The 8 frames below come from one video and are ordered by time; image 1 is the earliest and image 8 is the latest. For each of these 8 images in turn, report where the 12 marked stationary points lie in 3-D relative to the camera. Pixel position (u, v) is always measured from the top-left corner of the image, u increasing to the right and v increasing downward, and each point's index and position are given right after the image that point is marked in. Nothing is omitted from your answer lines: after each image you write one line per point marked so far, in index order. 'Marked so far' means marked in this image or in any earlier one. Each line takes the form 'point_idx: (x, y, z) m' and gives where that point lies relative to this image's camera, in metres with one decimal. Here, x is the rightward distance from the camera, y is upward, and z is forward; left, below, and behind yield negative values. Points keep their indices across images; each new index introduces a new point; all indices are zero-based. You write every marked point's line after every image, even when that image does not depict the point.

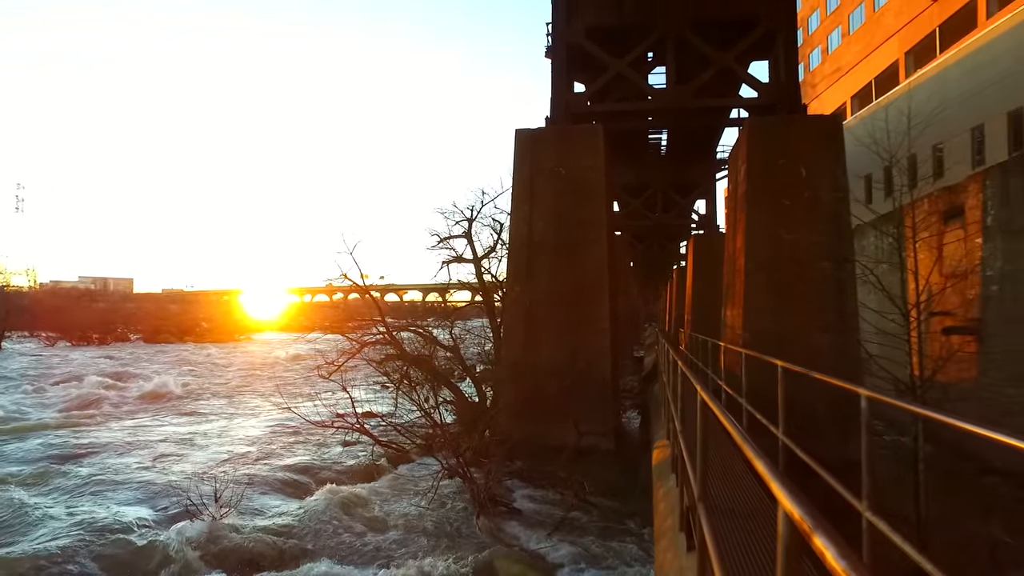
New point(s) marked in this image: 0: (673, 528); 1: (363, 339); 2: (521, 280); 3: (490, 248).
0: (+1.1, -1.7, +4.8) m
1: (-2.9, -1.0, +13.4) m
2: (0.0, +0.1, +9.7) m
3: (-0.5, +1.0, +16.3) m
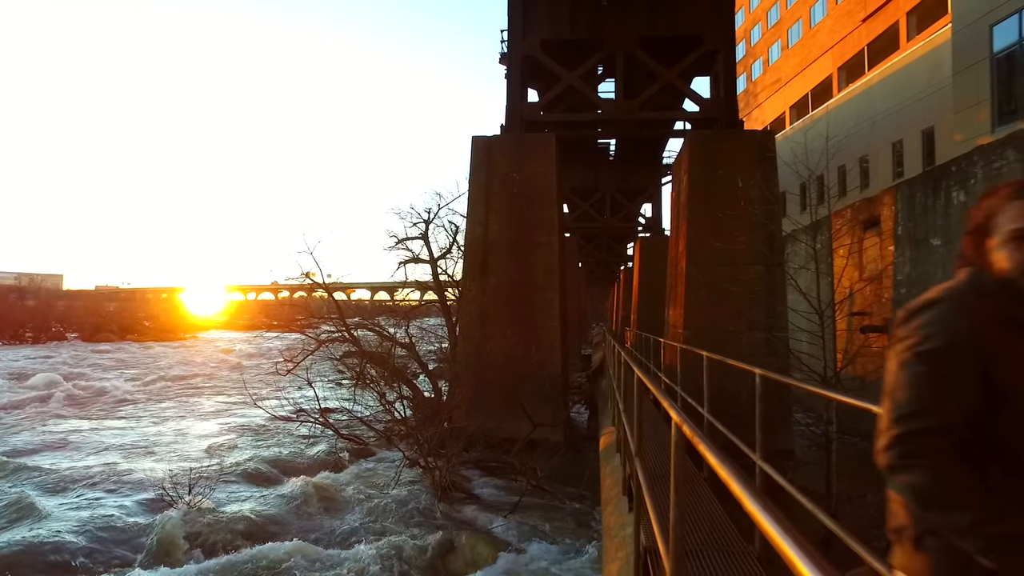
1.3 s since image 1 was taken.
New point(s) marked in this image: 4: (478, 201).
0: (+0.9, -1.7, +5.7) m
1: (-3.8, -1.0, +13.9) m
2: (-0.6, +0.1, +10.5) m
3: (-1.6, +1.0, +17.0) m
4: (-0.6, +1.3, +10.7) m
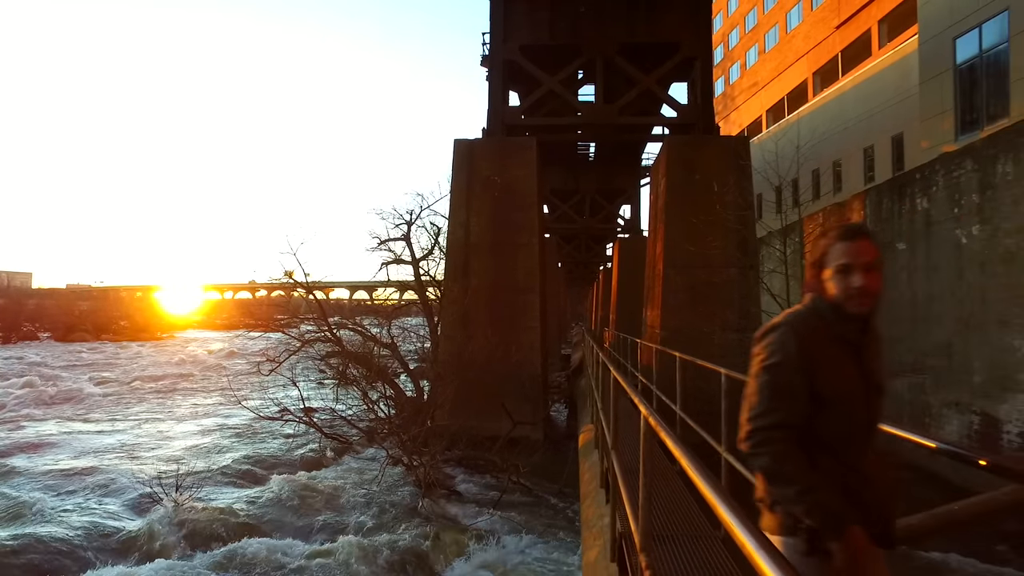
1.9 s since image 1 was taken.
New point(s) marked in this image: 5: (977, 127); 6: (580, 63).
0: (+0.7, -1.7, +6.0) m
1: (-4.2, -1.0, +14.0) m
2: (-0.9, +0.1, +10.7) m
3: (-2.1, +1.0, +17.2) m
4: (-0.8, +1.3, +10.9) m
5: (+10.6, +3.7, +15.9) m
6: (+1.4, +4.6, +14.0) m
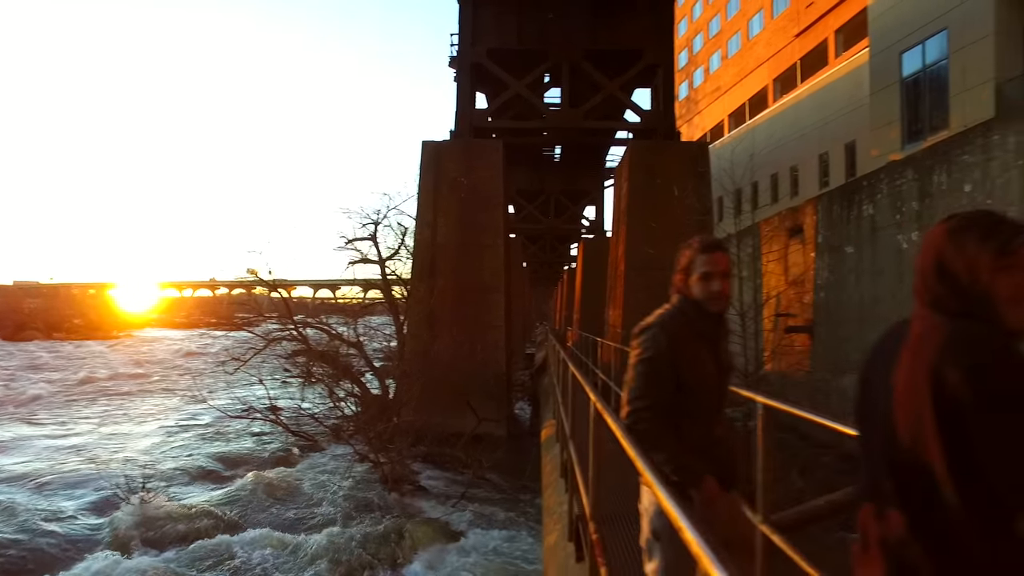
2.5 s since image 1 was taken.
0: (+0.4, -1.7, +6.3) m
1: (-4.9, -1.0, +14.1) m
2: (-1.4, +0.1, +11.0) m
3: (-2.9, +1.0, +17.4) m
4: (-1.4, +1.3, +11.2) m
5: (+9.8, +3.6, +16.7) m
6: (+0.7, +4.6, +14.4) m
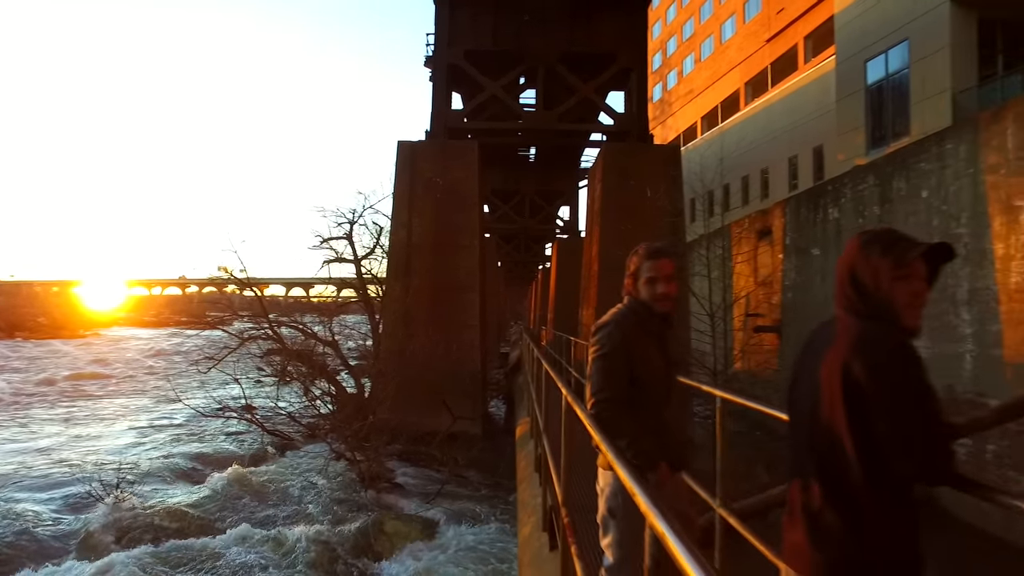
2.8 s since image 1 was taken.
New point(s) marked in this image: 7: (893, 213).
0: (+0.2, -1.7, +6.5) m
1: (-5.4, -0.9, +14.1) m
2: (-1.8, +0.1, +11.1) m
3: (-3.6, +1.0, +17.4) m
4: (-1.8, +1.3, +11.3) m
5: (+9.2, +3.6, +17.2) m
6: (+0.2, +4.6, +14.5) m
7: (+5.6, +1.1, +10.2) m
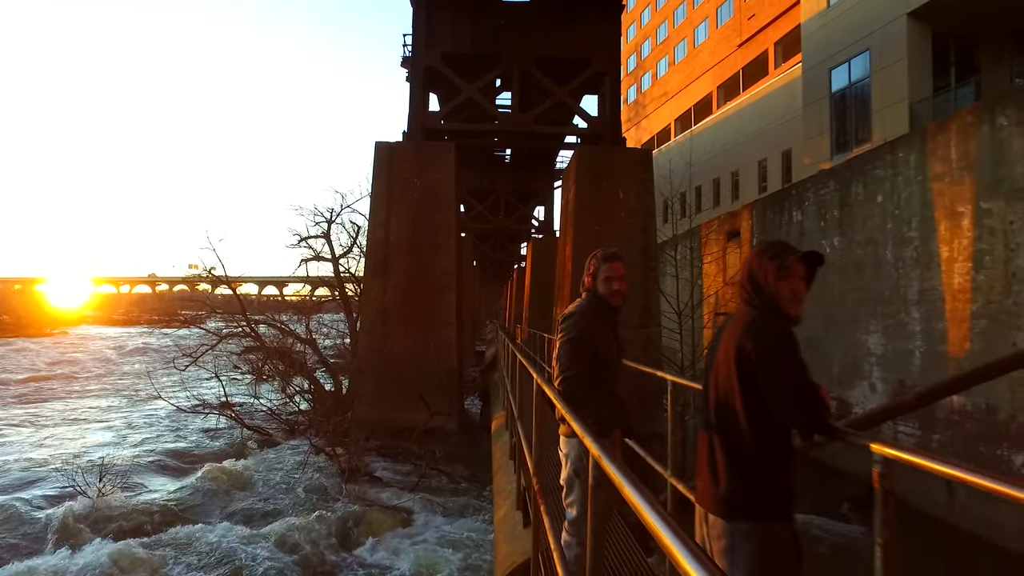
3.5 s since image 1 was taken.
0: (-0.1, -1.7, +6.8) m
1: (-5.9, -0.9, +14.2) m
2: (-2.2, +0.2, +11.4) m
3: (-4.2, +1.0, +17.6) m
4: (-2.2, +1.4, +11.6) m
5: (+8.6, +3.6, +17.8) m
6: (-0.3, +4.6, +14.9) m
7: (+5.2, +1.1, +10.8) m
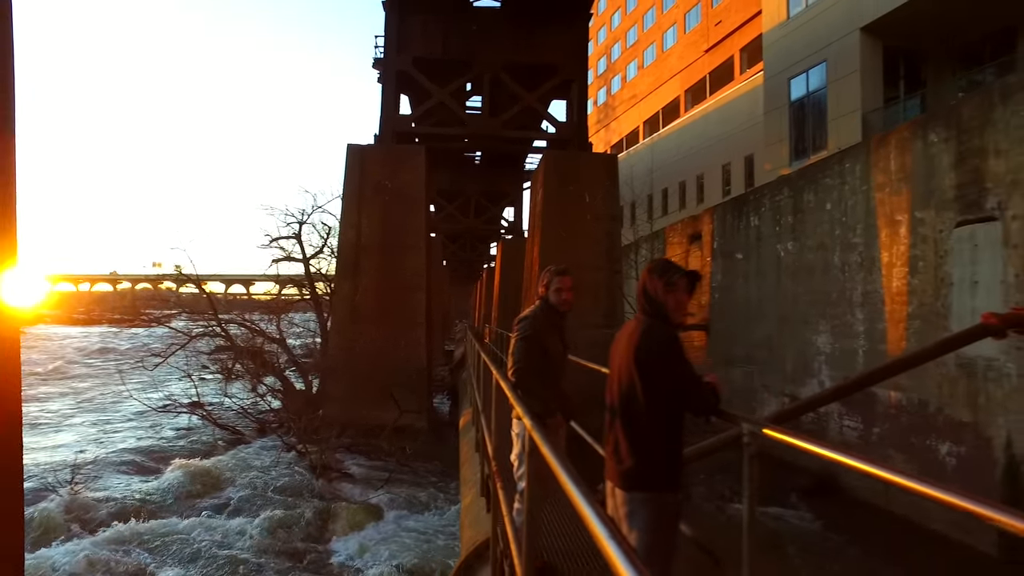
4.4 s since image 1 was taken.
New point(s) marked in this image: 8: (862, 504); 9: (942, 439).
0: (-0.4, -1.7, +7.2) m
1: (-6.6, -0.9, +14.4) m
2: (-2.7, +0.1, +11.7) m
3: (-5.0, +1.0, +17.8) m
4: (-2.7, +1.3, +11.9) m
5: (+7.8, +3.6, +18.6) m
6: (-1.0, +4.6, +15.2) m
7: (+4.7, +1.1, +11.4) m
8: (+4.7, -2.9, +9.3) m
9: (+4.8, -1.7, +7.8) m
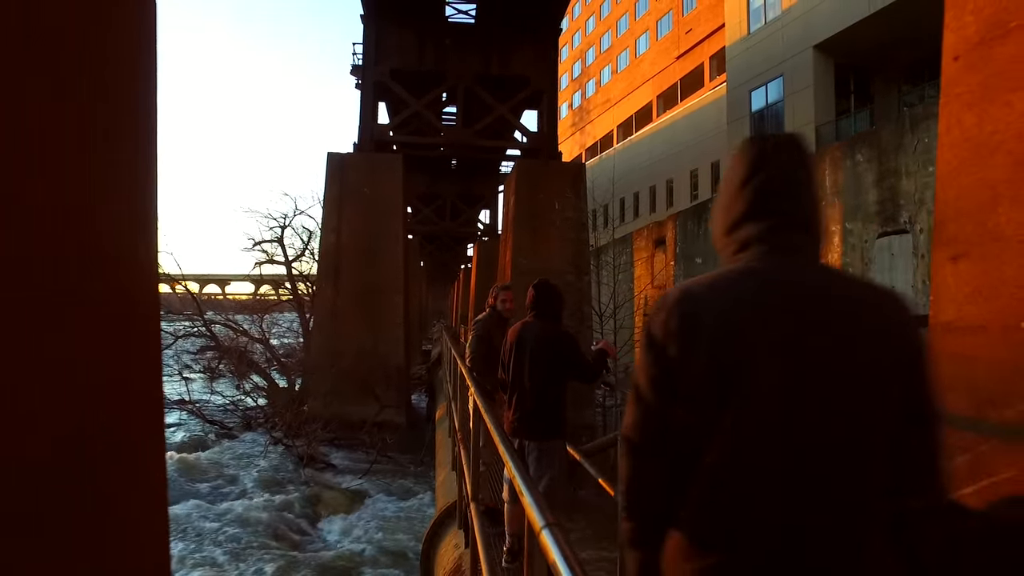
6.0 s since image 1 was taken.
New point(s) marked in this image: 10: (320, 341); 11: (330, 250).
0: (-0.8, -1.8, +8.0) m
1: (-7.1, -0.9, +15.0) m
2: (-3.2, +0.1, +12.4) m
3: (-5.6, +1.0, +18.5) m
4: (-3.2, +1.3, +12.6) m
5: (+7.1, +3.5, +19.6) m
6: (-1.6, +4.5, +16.0) m
7: (+4.3, +1.0, +12.3) m
8: (+4.3, -2.9, +10.2) m
9: (+4.5, -1.8, +8.8) m
10: (-3.3, -1.0, +12.3) m
11: (-3.2, +0.6, +12.5) m
